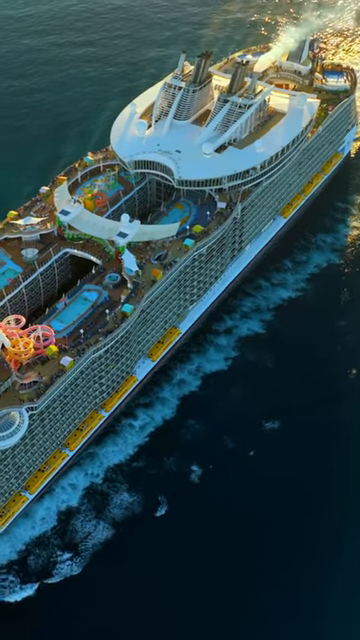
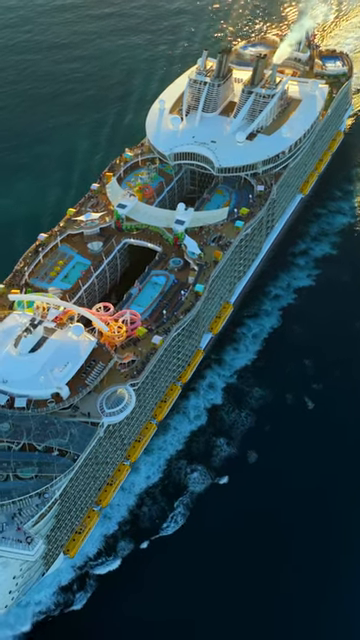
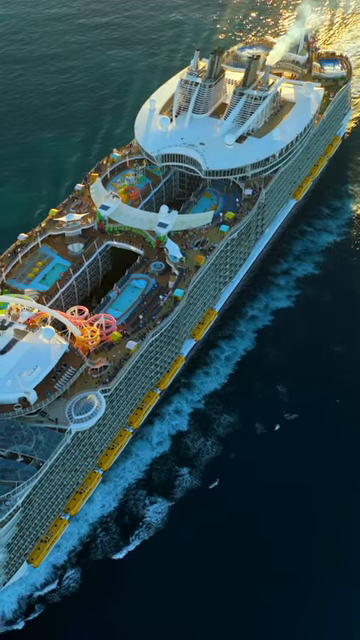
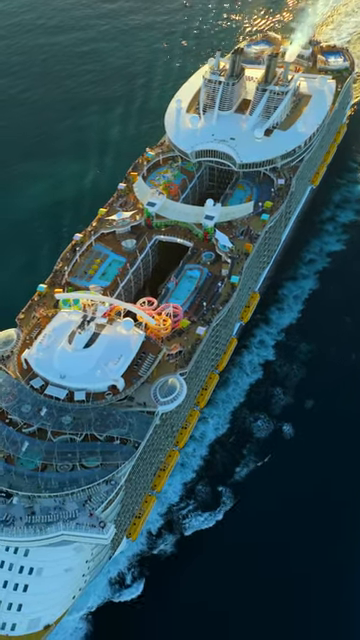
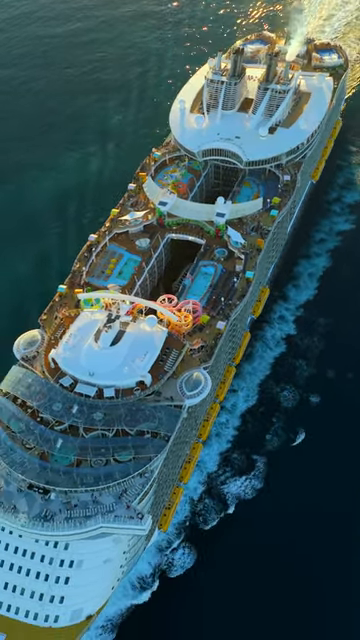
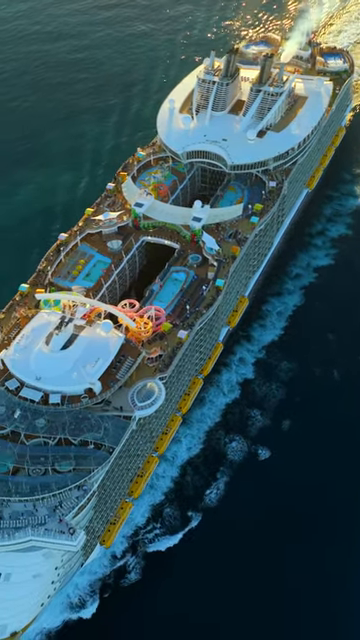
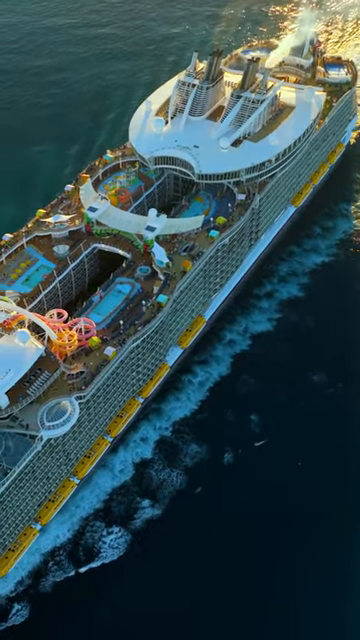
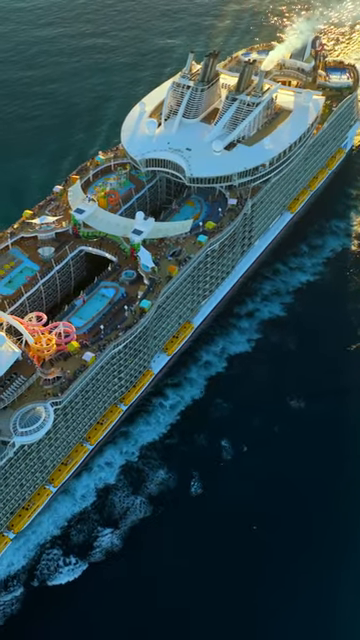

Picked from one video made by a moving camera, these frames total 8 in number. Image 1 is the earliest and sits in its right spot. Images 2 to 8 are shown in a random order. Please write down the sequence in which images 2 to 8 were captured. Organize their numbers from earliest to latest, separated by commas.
8, 7, 3, 2, 6, 4, 5
